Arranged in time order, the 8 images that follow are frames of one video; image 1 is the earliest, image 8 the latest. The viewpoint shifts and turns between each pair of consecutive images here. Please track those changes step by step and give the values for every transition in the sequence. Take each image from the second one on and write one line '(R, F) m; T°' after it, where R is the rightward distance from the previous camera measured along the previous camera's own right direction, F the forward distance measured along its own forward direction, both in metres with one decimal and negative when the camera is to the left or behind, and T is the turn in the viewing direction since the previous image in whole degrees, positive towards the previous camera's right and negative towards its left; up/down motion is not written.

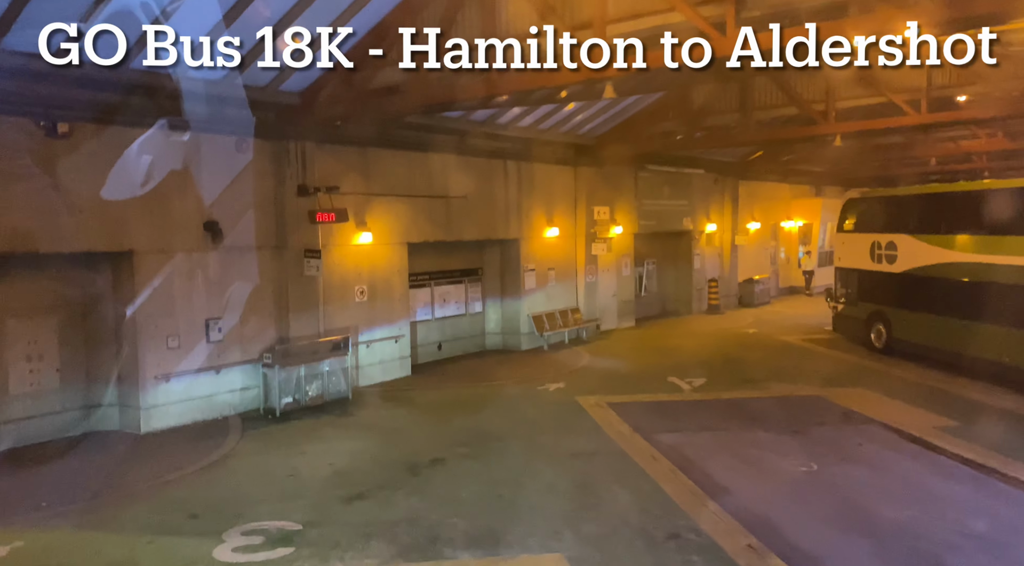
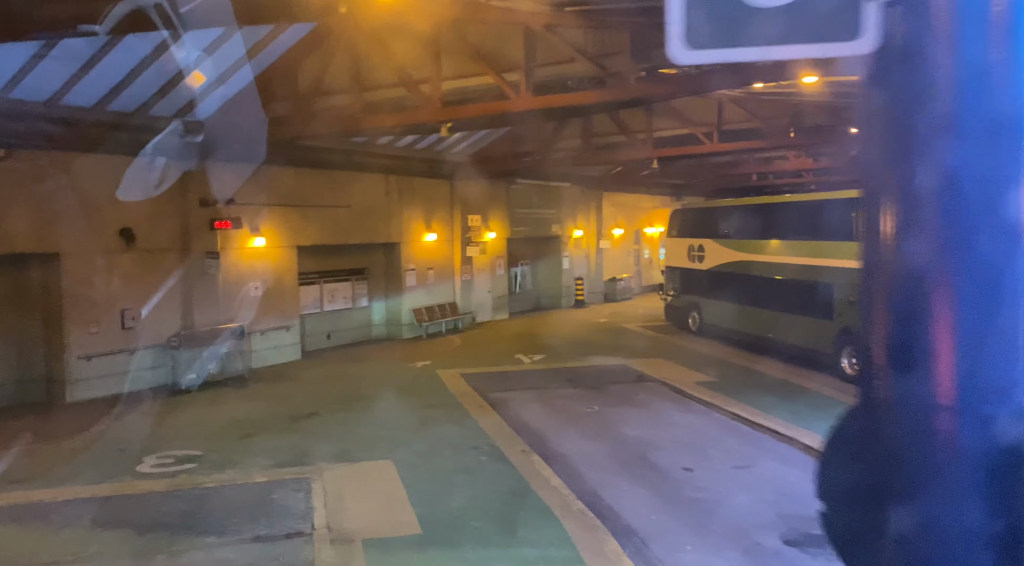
(+0.9, -2.8) m; +7°
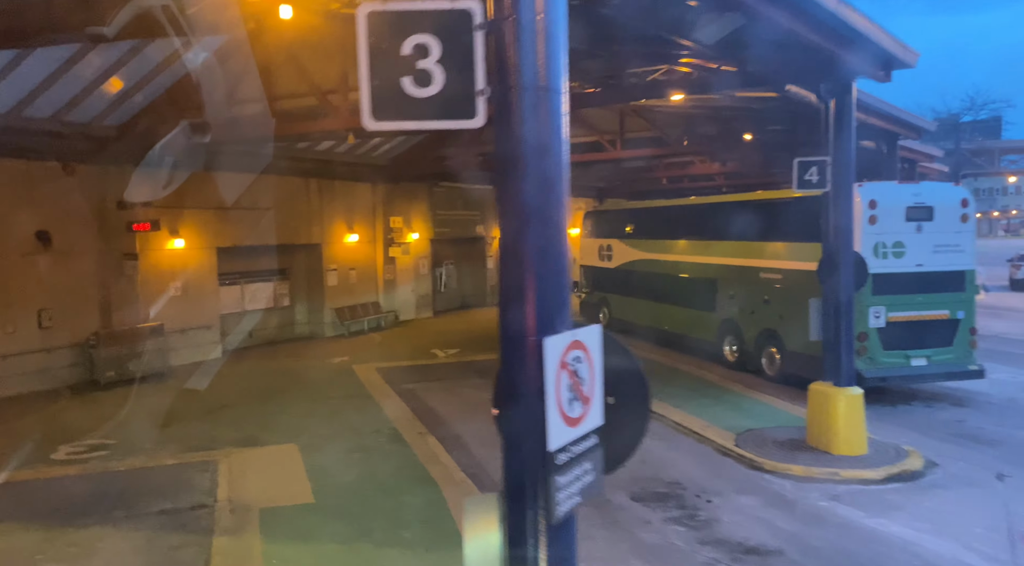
(+0.7, -1.0) m; +5°
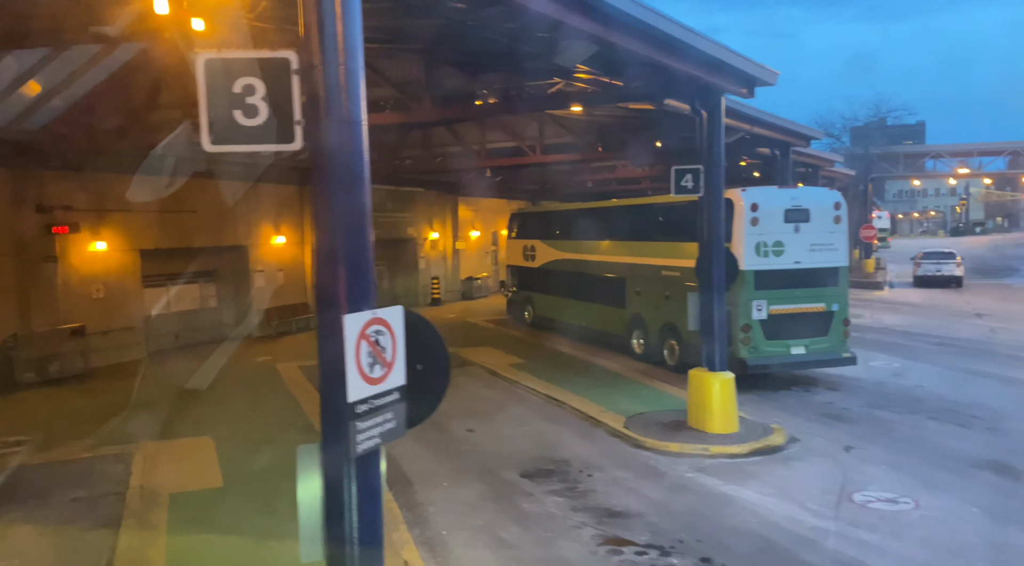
(+0.7, -0.8) m; +4°
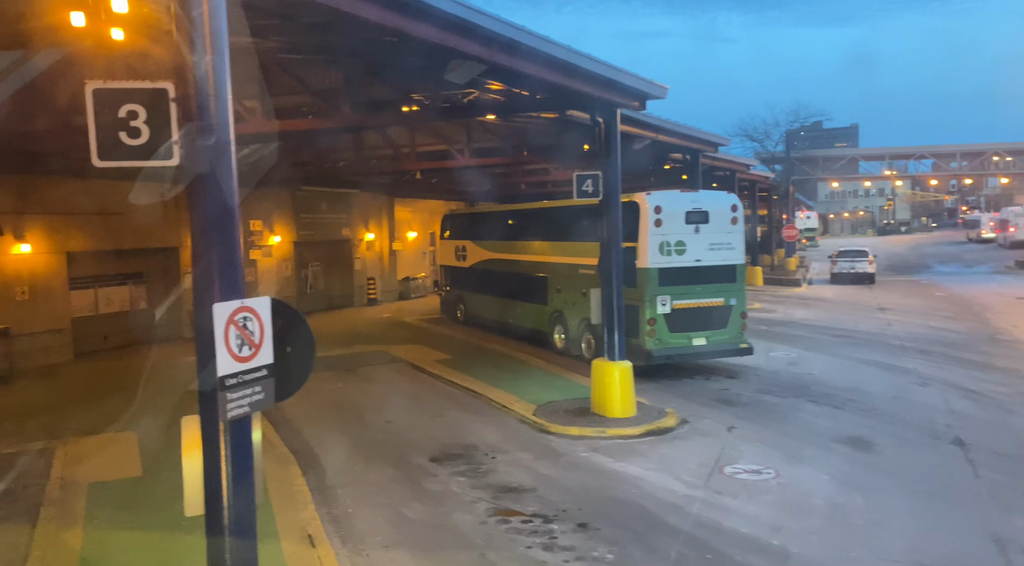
(+0.6, -0.7) m; +4°
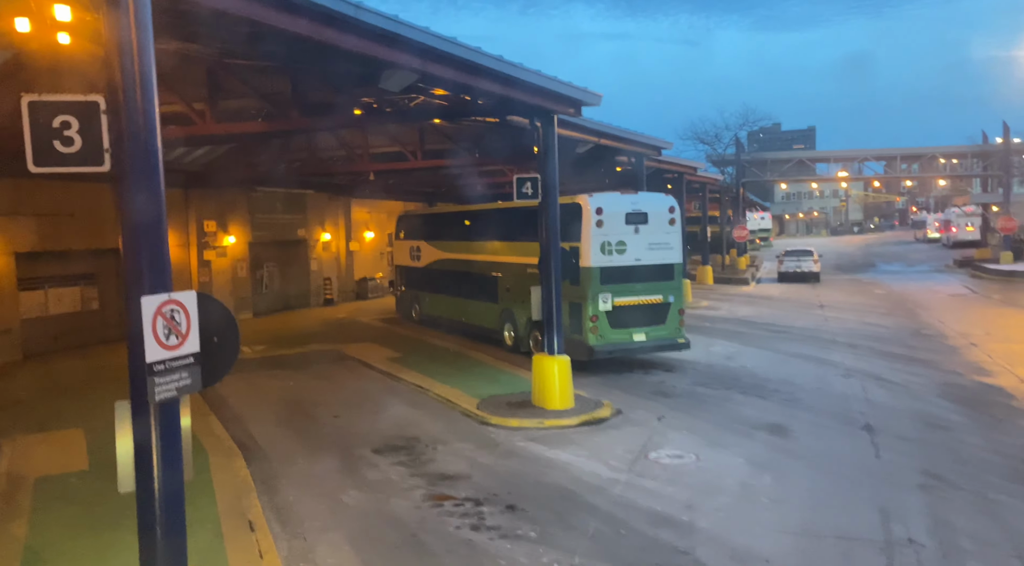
(+0.4, -0.5) m; +3°
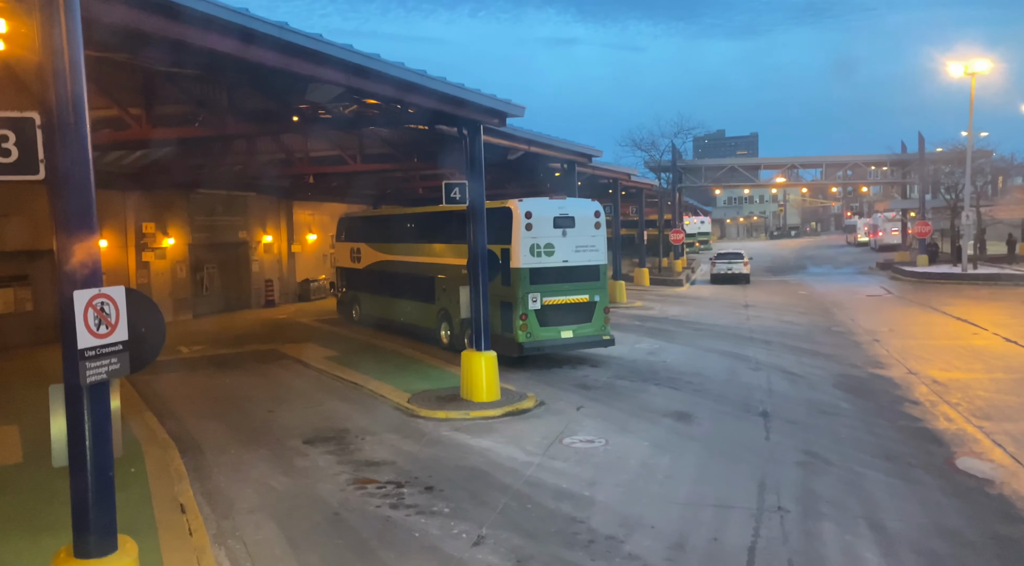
(+0.4, -0.7) m; +4°
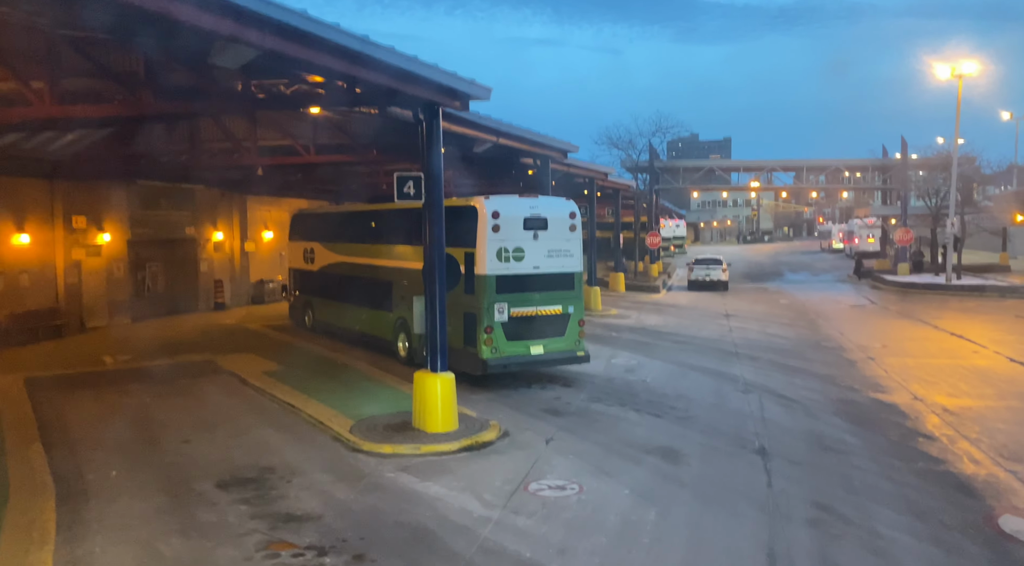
(+0.2, +1.6) m; +2°
